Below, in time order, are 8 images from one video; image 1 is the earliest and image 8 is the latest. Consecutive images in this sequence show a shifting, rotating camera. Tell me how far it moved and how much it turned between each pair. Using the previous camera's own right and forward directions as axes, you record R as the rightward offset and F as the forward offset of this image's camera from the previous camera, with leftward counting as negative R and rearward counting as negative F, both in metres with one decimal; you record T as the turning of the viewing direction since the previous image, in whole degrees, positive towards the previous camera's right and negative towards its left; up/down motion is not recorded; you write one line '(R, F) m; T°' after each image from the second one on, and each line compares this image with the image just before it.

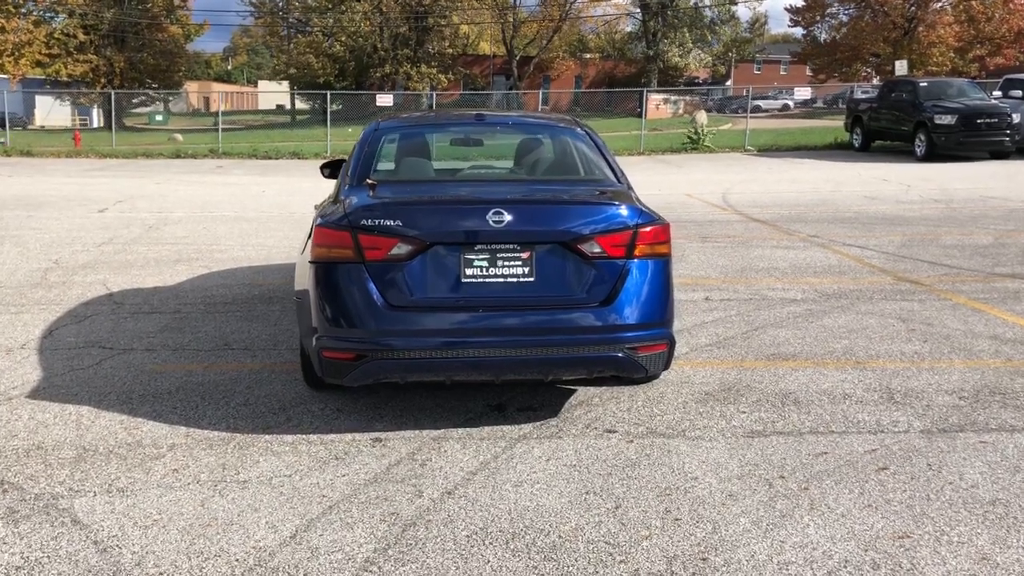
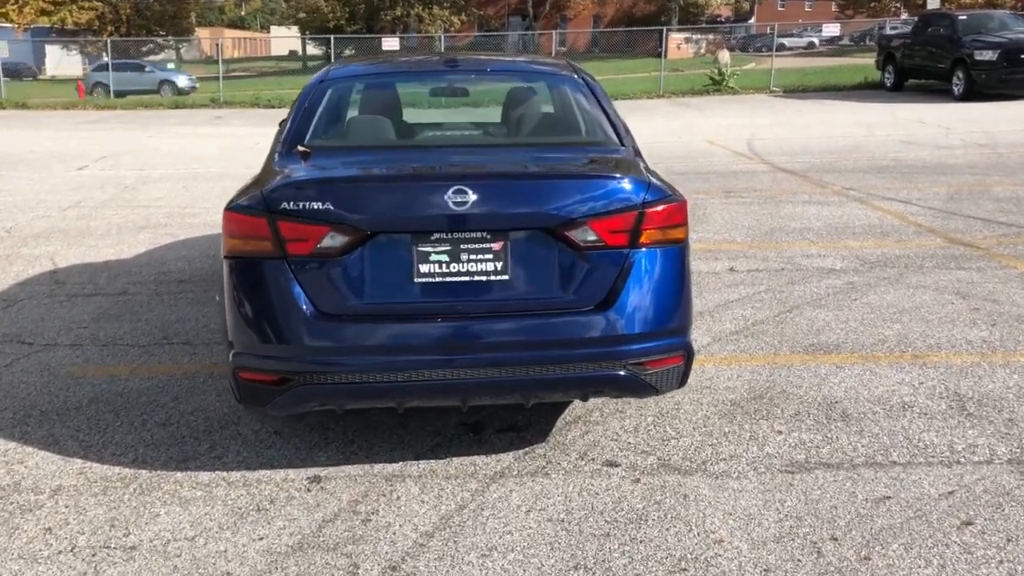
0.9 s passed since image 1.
(+0.2, +1.1) m; -1°
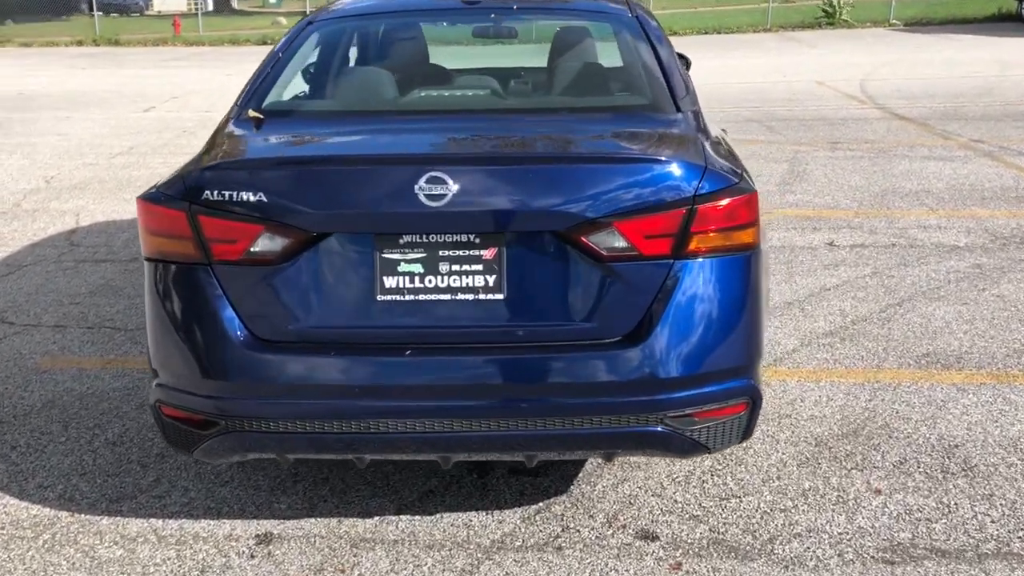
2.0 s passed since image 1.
(+0.3, +1.0) m; -6°
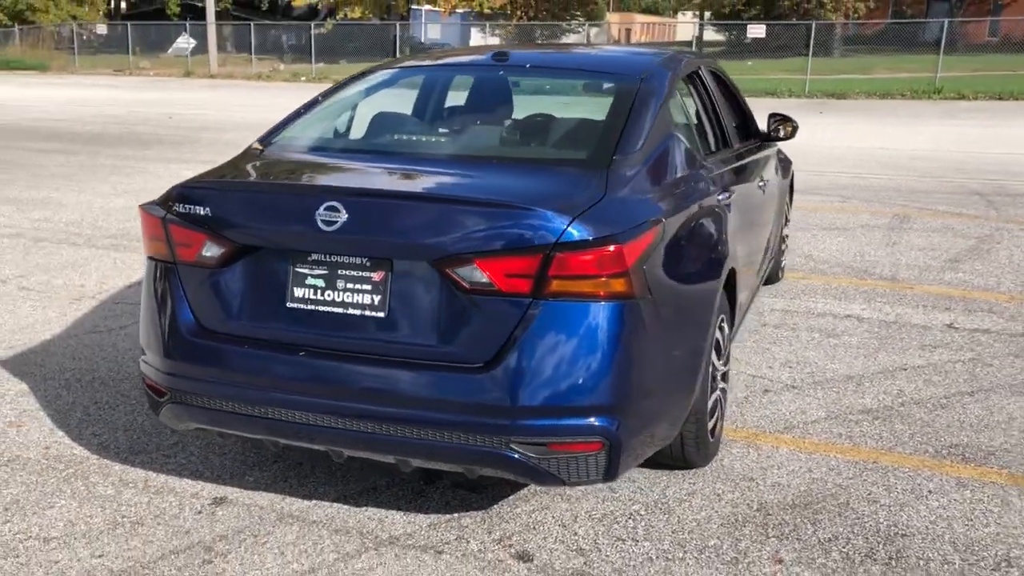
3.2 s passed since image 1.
(+1.3, -0.1) m; -17°
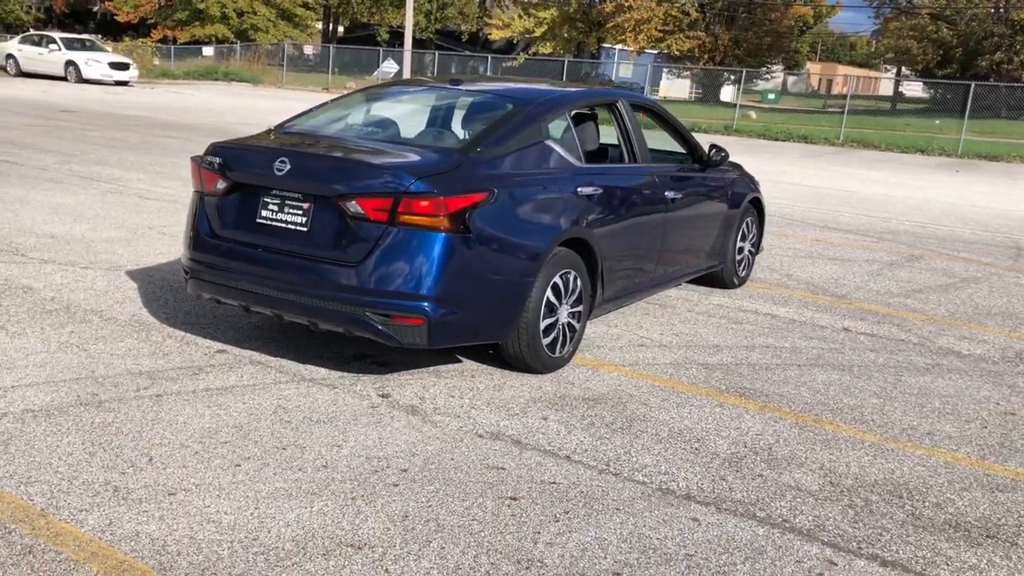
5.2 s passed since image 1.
(+1.6, -1.6) m; -11°
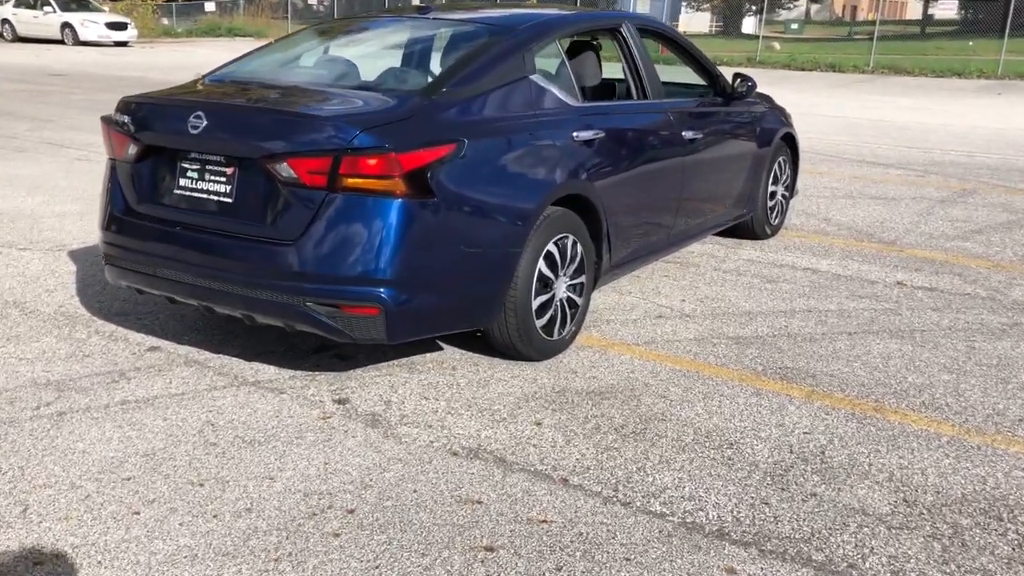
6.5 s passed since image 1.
(+0.2, +1.0) m; -2°
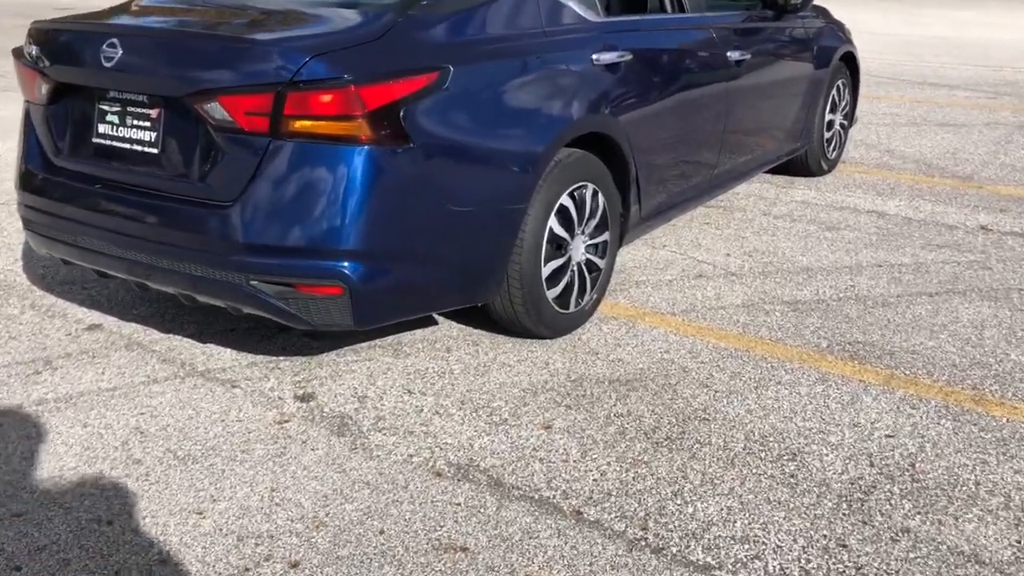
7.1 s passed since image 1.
(+0.1, +0.9) m; -2°
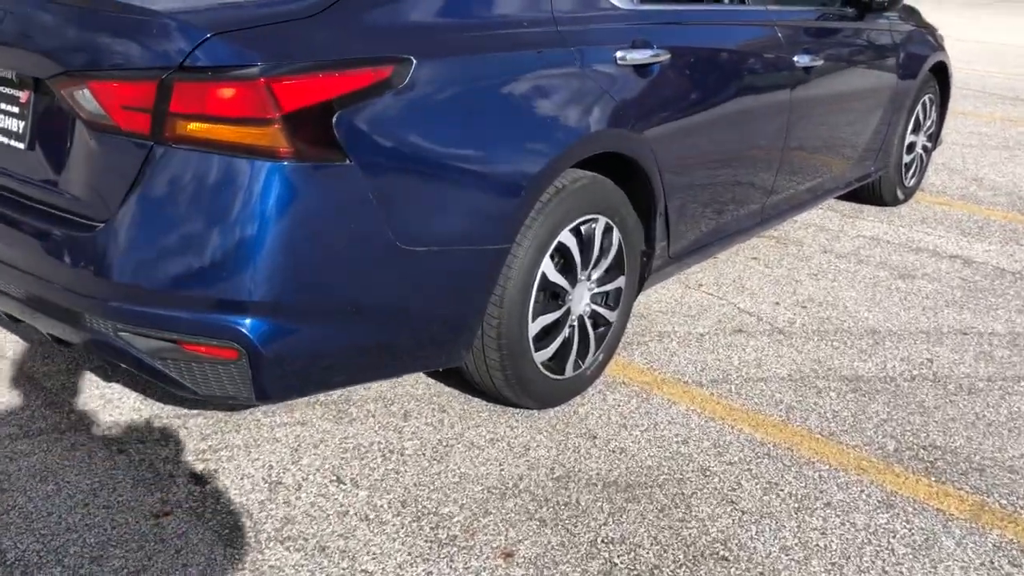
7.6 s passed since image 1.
(+0.2, +0.8) m; -3°
